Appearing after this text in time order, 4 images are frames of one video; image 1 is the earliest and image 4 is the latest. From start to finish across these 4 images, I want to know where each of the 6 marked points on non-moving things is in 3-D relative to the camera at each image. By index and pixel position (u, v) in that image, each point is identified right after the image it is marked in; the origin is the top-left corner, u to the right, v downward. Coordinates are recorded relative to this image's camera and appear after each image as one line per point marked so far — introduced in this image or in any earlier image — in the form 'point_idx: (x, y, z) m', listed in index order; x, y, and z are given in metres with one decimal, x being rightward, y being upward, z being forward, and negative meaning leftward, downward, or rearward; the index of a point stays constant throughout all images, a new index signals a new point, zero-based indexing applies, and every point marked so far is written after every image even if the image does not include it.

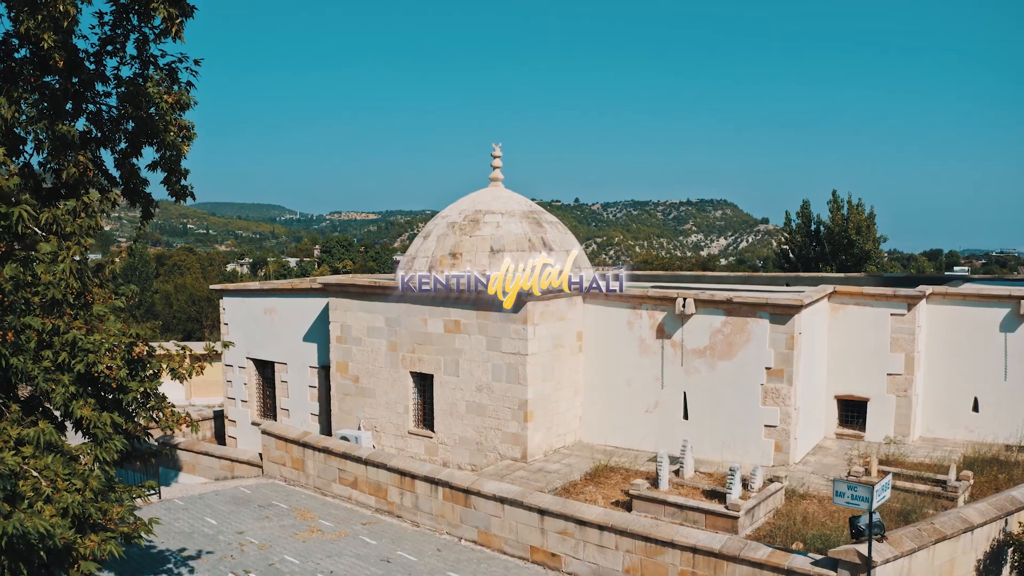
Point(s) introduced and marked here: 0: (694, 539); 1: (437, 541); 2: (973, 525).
0: (+2.2, -3.1, +9.6) m
1: (-1.2, -3.8, +11.9) m
2: (+5.6, -2.9, +9.5) m
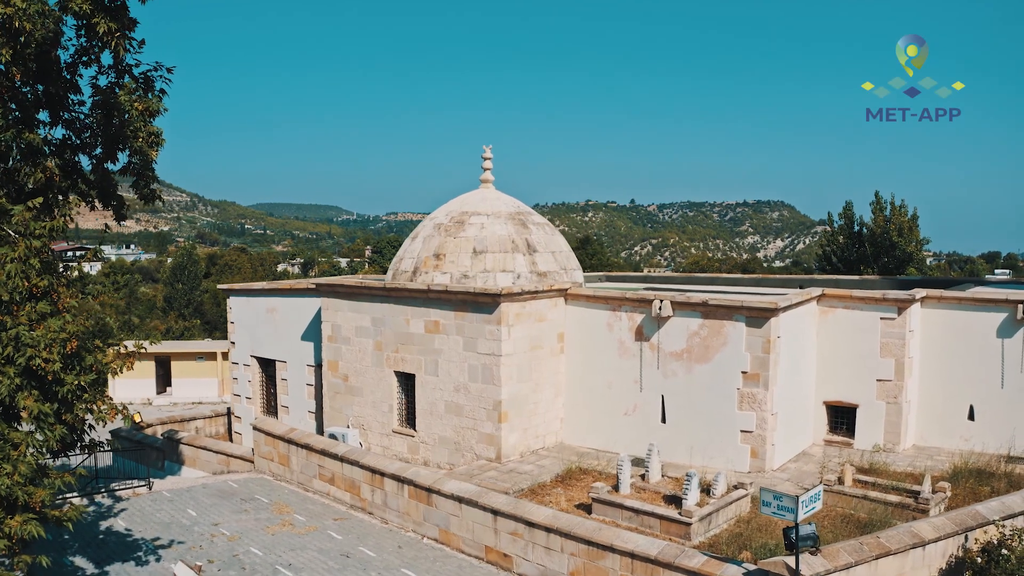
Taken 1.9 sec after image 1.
0: (+1.5, -3.1, +9.5) m
1: (-1.7, -3.8, +12.1) m
2: (+4.8, -3.0, +9.1) m
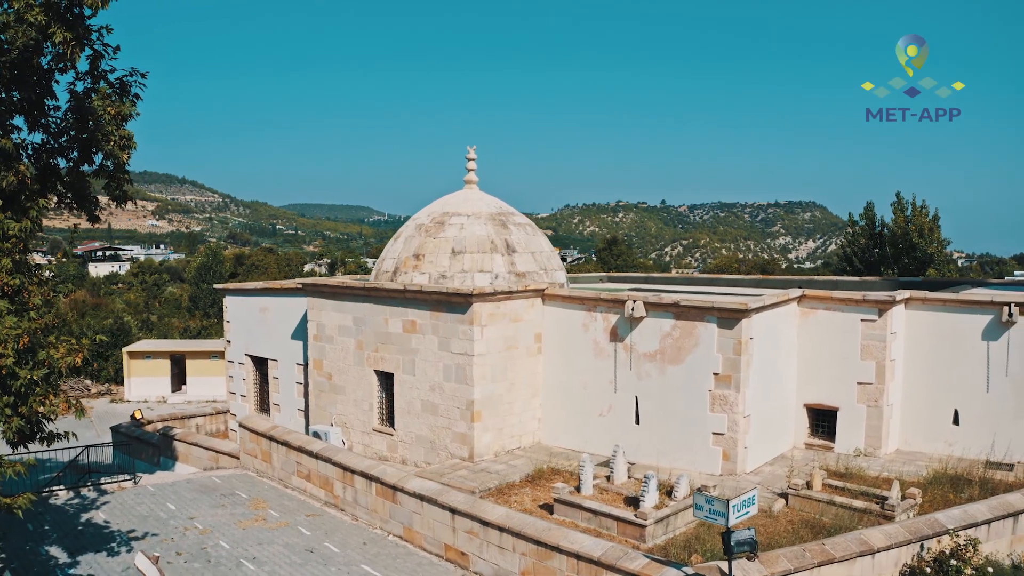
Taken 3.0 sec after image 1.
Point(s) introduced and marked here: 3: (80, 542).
0: (+0.8, -3.1, +9.5) m
1: (-2.3, -3.8, +12.2) m
2: (+4.1, -3.0, +9.0) m
3: (-6.6, -3.9, +12.1) m
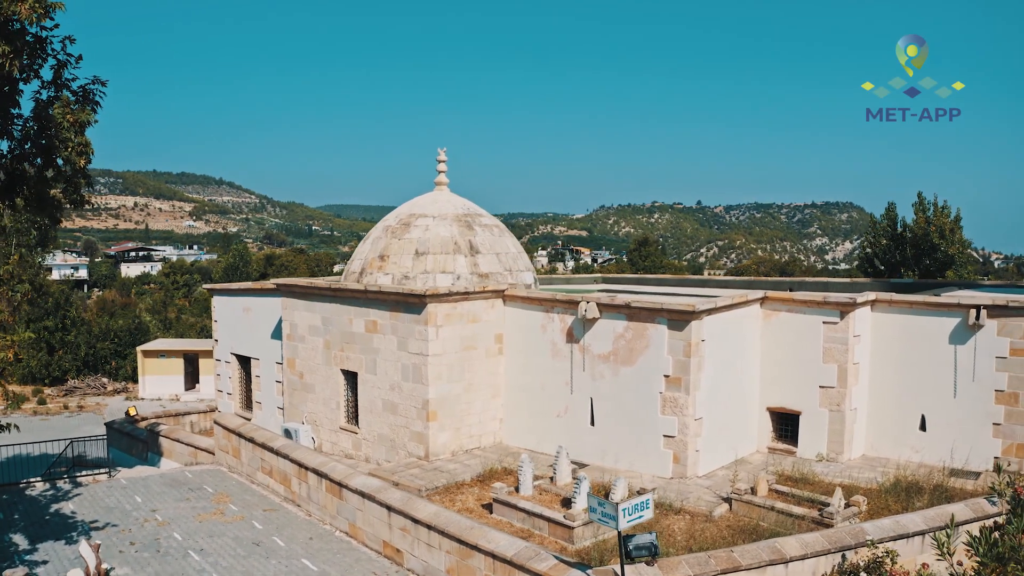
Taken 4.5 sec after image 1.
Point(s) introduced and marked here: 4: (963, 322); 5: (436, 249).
0: (-0.2, -3.1, +9.6) m
1: (-3.1, -3.8, +12.4) m
2: (+3.1, -3.0, +8.9) m
3: (-7.5, -3.9, +12.5) m
4: (+7.4, -0.6, +13.0) m
5: (-1.4, +0.7, +14.8) m
